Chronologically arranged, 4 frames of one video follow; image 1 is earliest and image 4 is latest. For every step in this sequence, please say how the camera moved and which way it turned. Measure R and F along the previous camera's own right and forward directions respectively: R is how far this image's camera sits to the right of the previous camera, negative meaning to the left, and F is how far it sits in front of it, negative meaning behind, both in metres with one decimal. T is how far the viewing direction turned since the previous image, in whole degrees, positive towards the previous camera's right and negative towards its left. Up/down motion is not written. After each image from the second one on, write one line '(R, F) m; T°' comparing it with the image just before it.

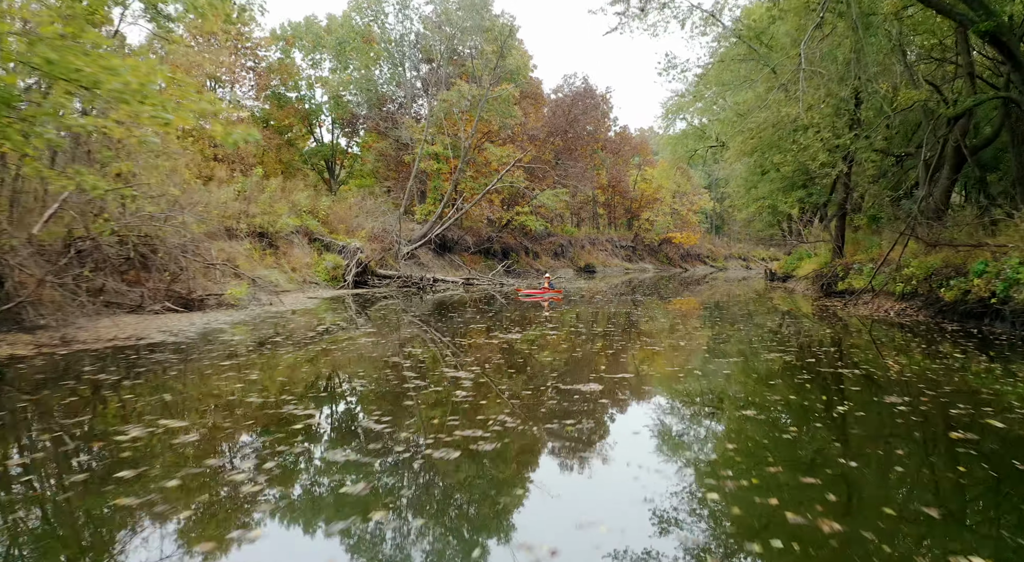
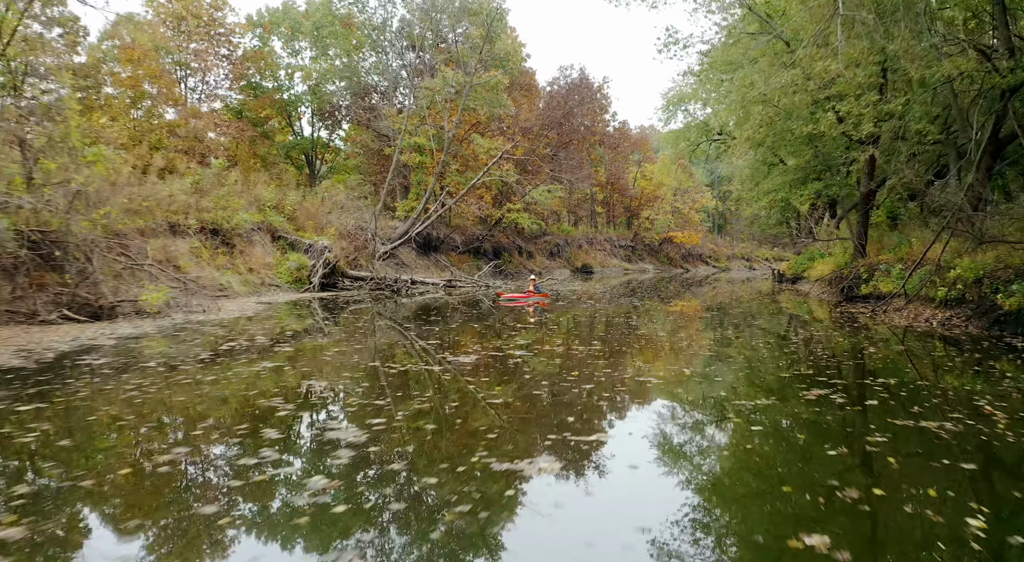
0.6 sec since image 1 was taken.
(+0.5, +1.9) m; 0°
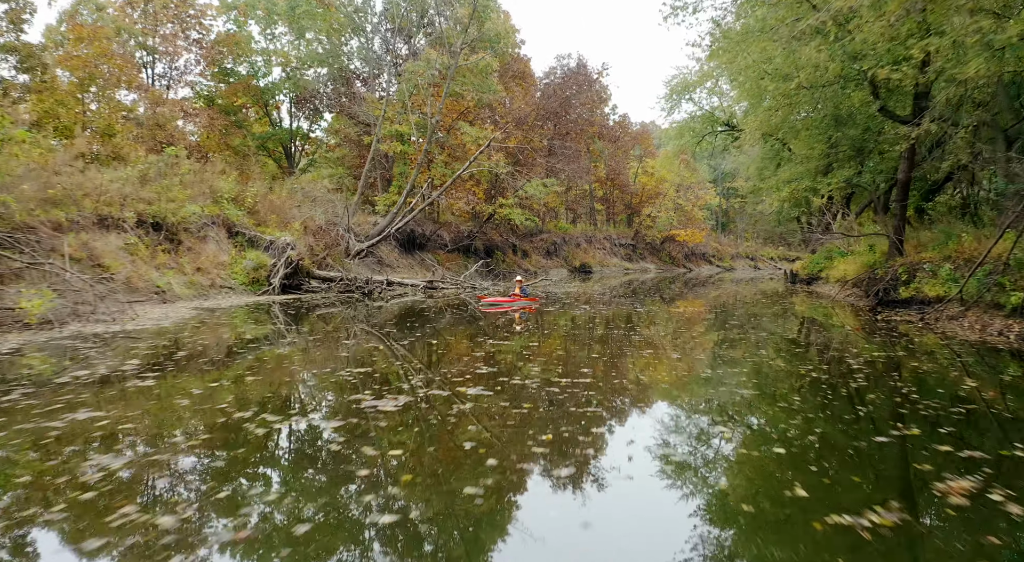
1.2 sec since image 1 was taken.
(+0.3, +2.0) m; 0°
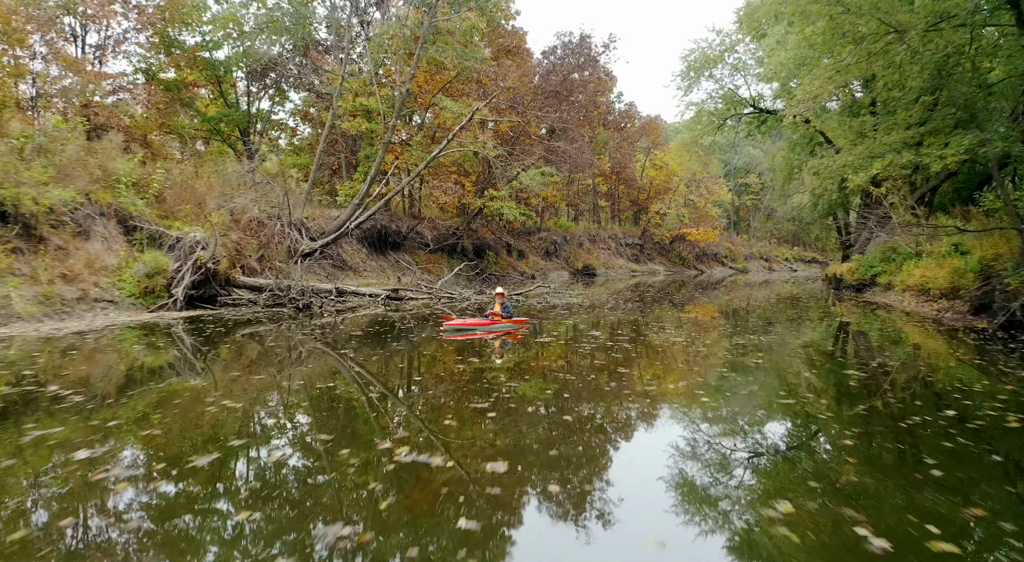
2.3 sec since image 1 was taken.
(+0.3, +3.9) m; 0°
